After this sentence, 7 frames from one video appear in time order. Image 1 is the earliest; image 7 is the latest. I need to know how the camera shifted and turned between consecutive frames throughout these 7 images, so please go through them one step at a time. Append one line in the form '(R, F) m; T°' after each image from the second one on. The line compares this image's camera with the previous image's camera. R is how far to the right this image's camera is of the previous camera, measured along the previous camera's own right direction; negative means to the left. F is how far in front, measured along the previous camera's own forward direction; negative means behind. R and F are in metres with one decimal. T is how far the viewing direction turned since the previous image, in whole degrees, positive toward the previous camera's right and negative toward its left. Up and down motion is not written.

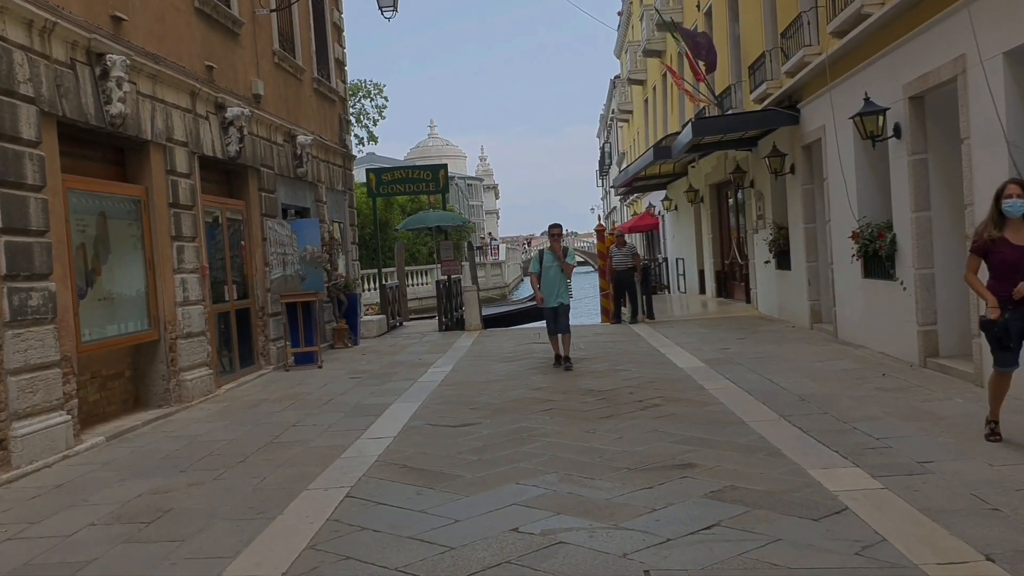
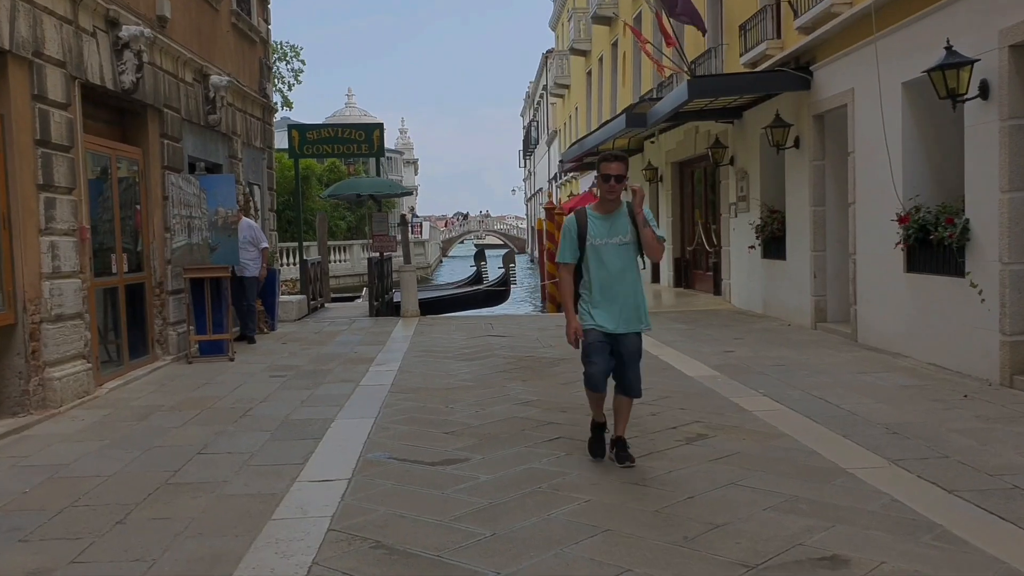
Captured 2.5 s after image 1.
(-0.5, +2.0) m; +5°
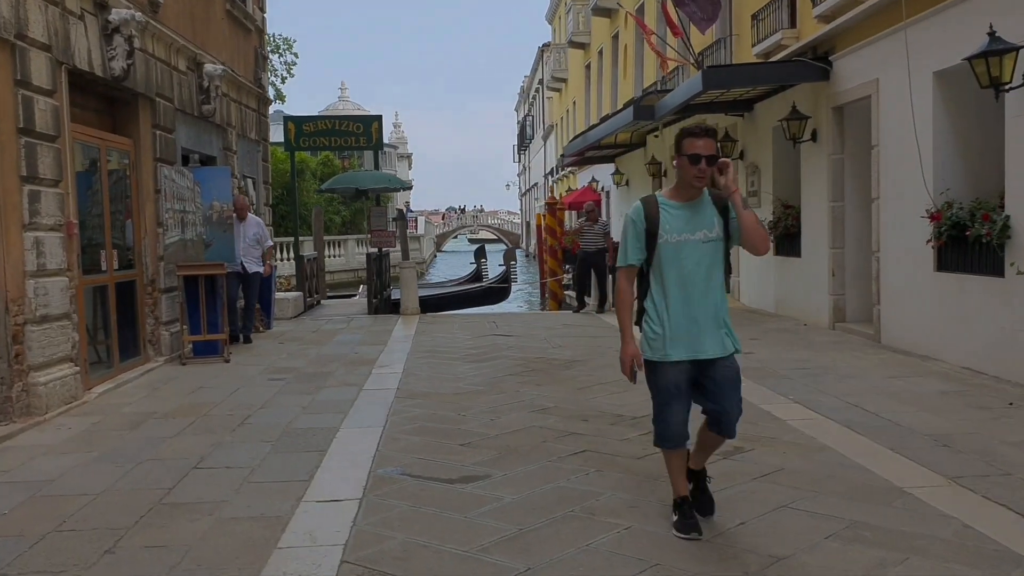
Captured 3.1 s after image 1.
(-0.1, +0.4) m; 0°
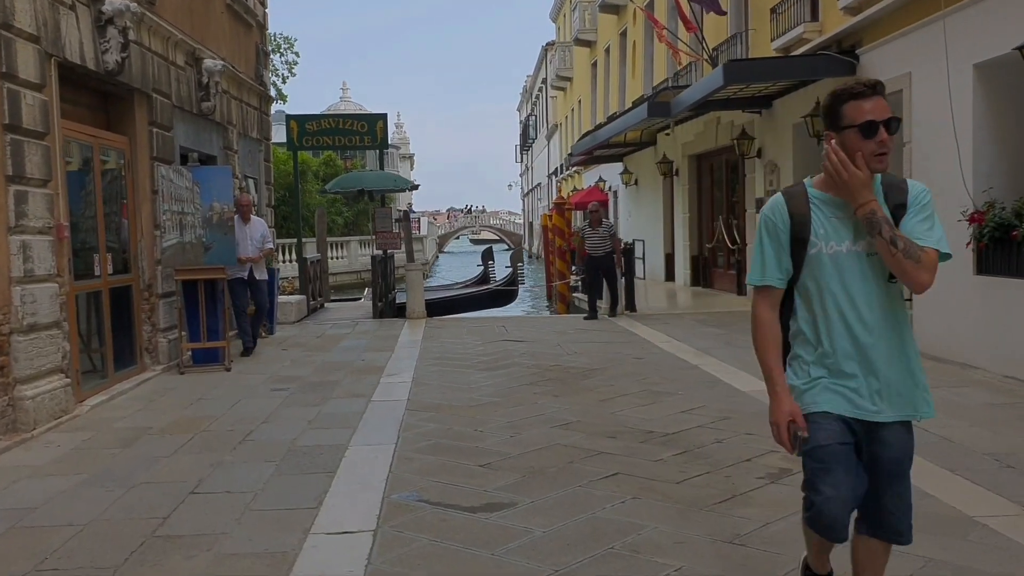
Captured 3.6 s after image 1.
(-0.1, +0.4) m; 0°
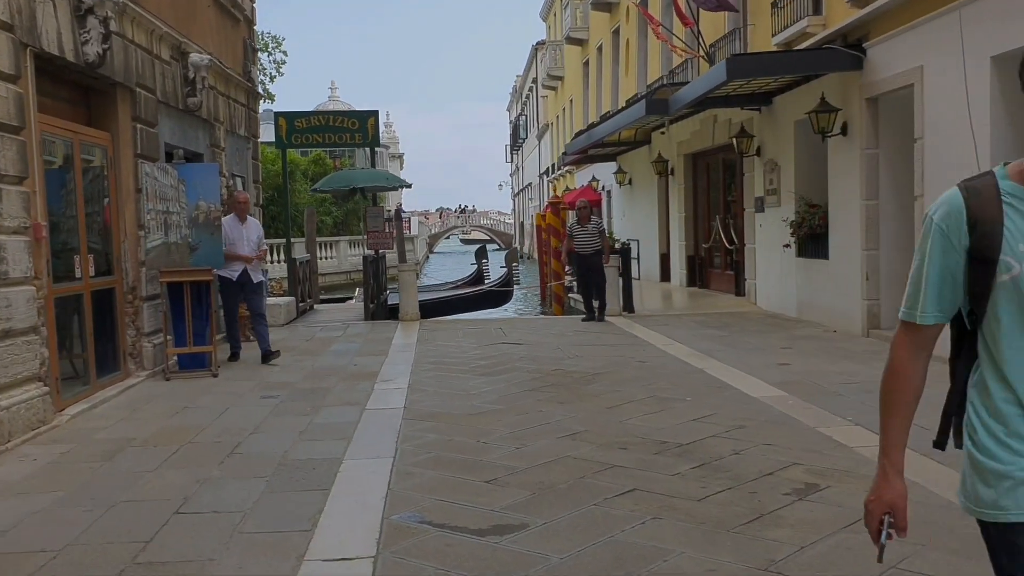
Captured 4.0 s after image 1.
(-0.1, +0.3) m; +1°
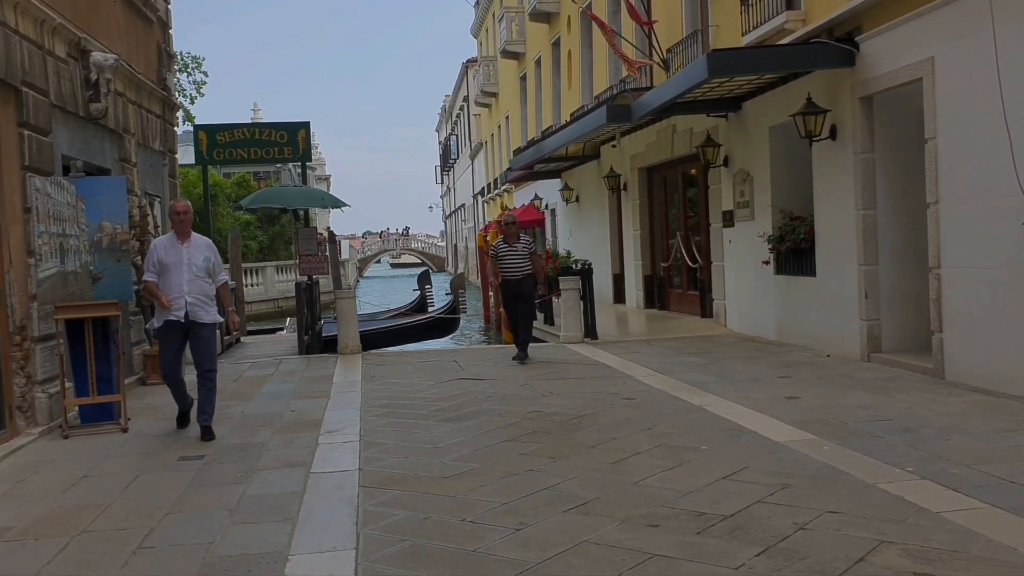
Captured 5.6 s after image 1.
(-0.3, +1.1) m; +4°
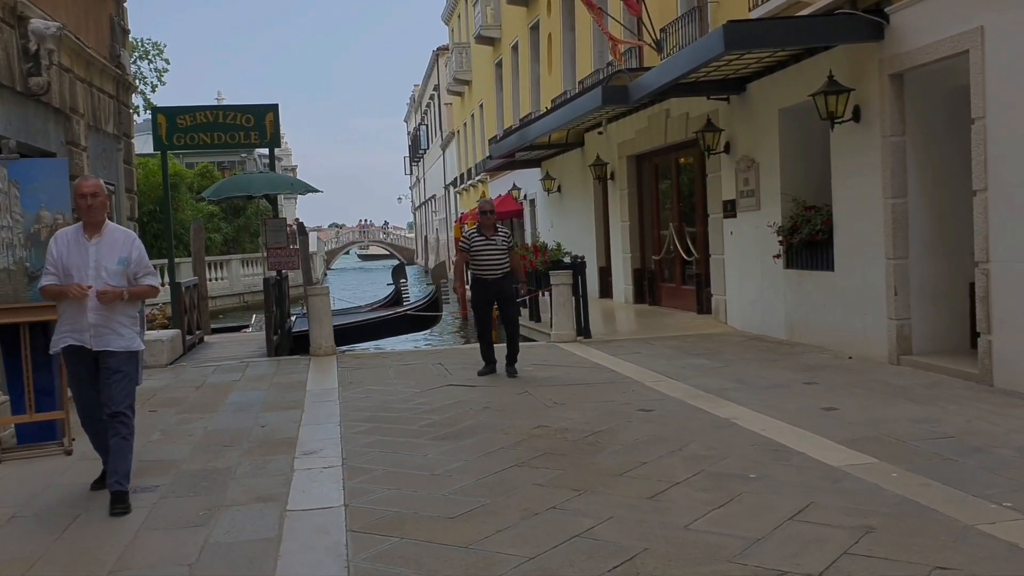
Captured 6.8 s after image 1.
(-0.2, +0.8) m; +2°
